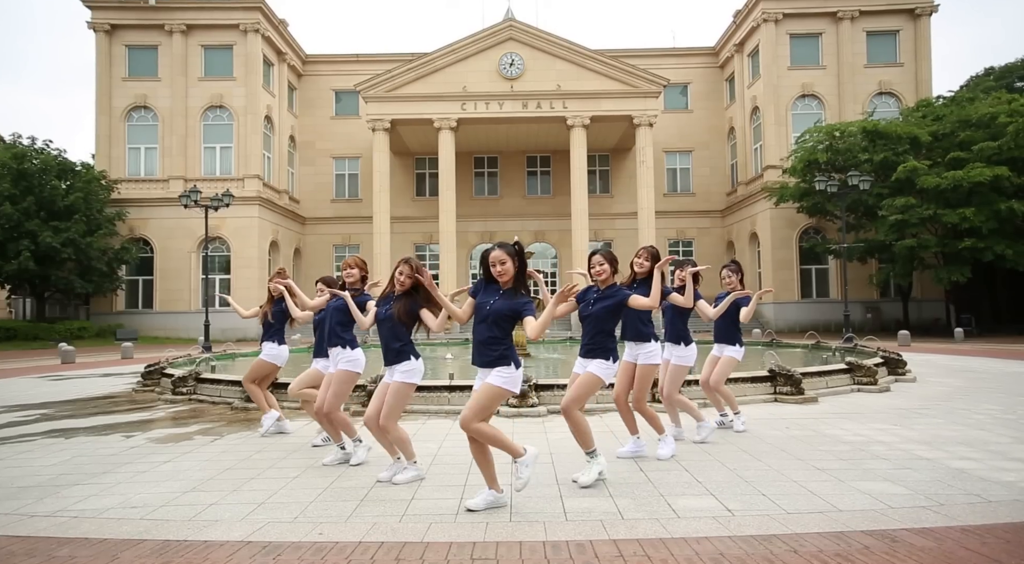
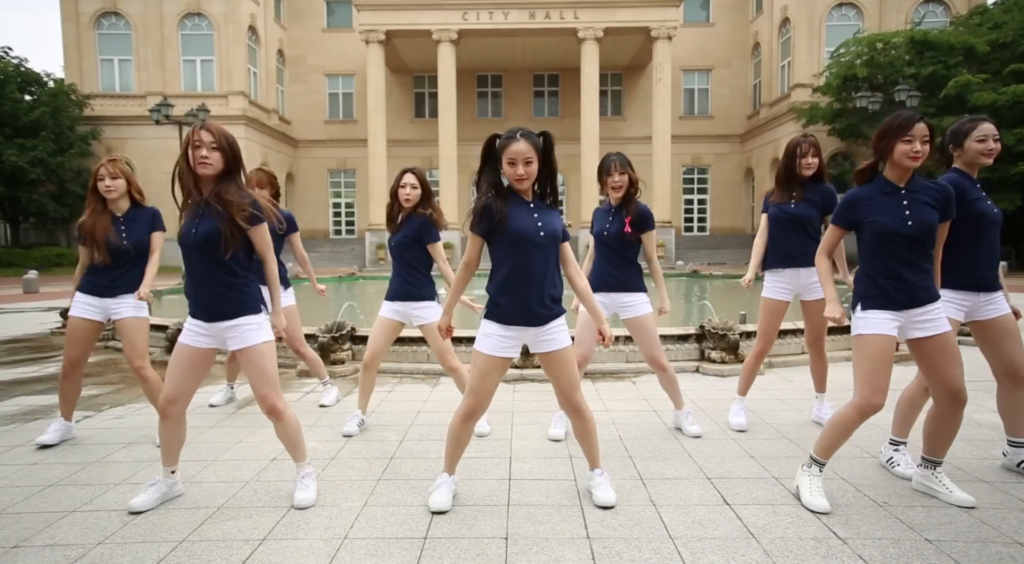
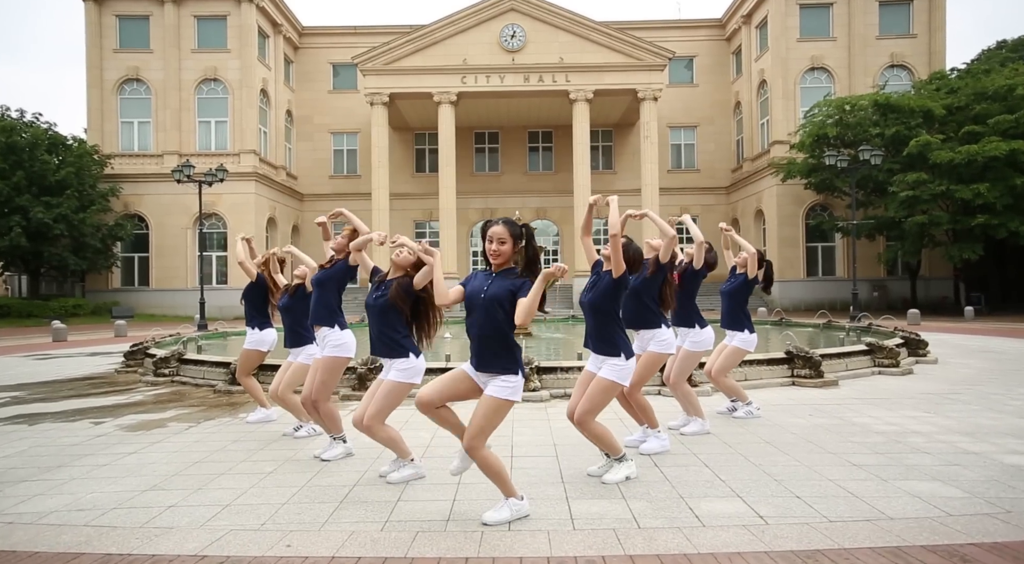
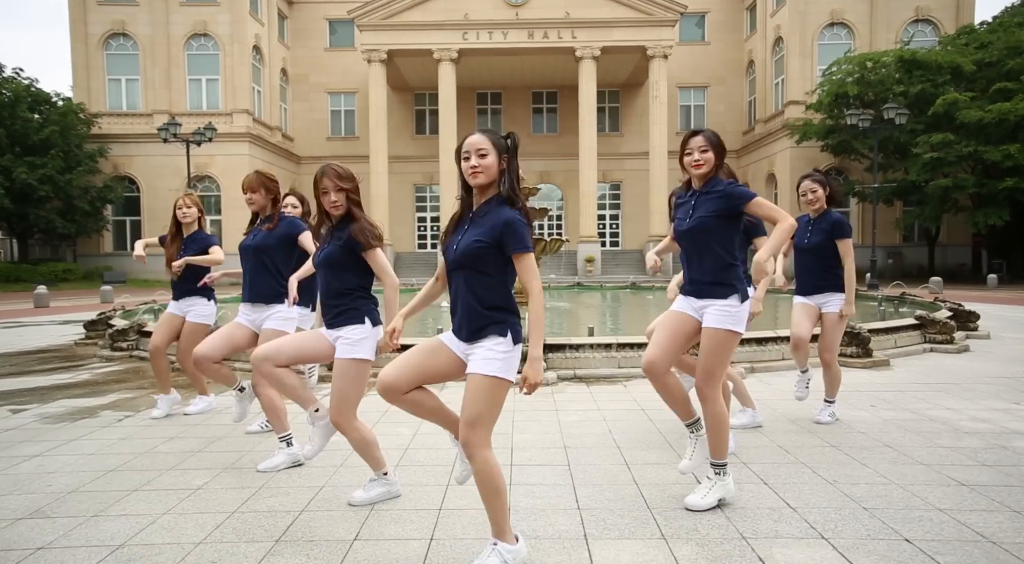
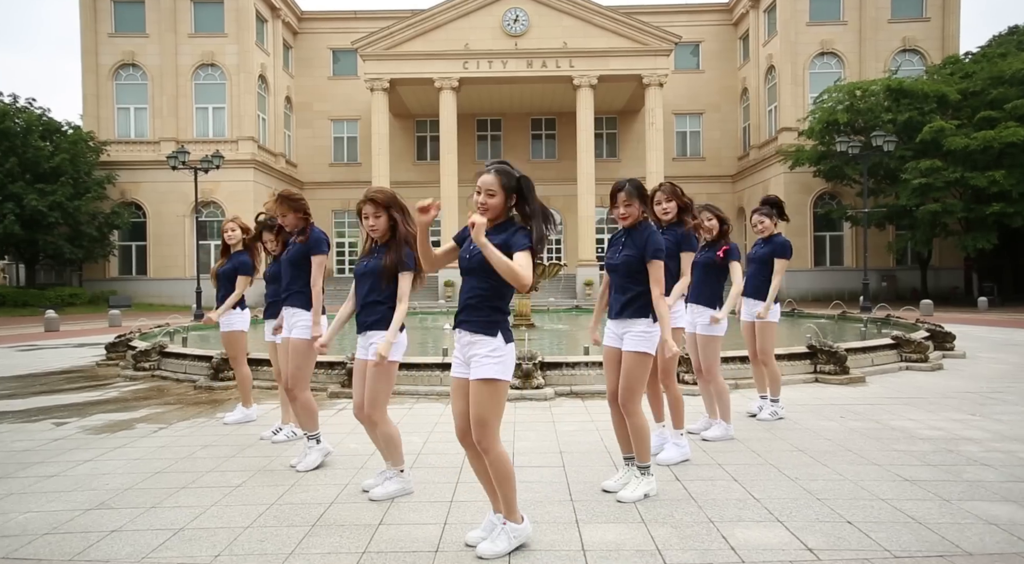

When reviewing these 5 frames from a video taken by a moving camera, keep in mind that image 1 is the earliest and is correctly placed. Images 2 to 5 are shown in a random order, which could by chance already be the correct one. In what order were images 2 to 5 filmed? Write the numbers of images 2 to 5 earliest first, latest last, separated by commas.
3, 5, 4, 2
